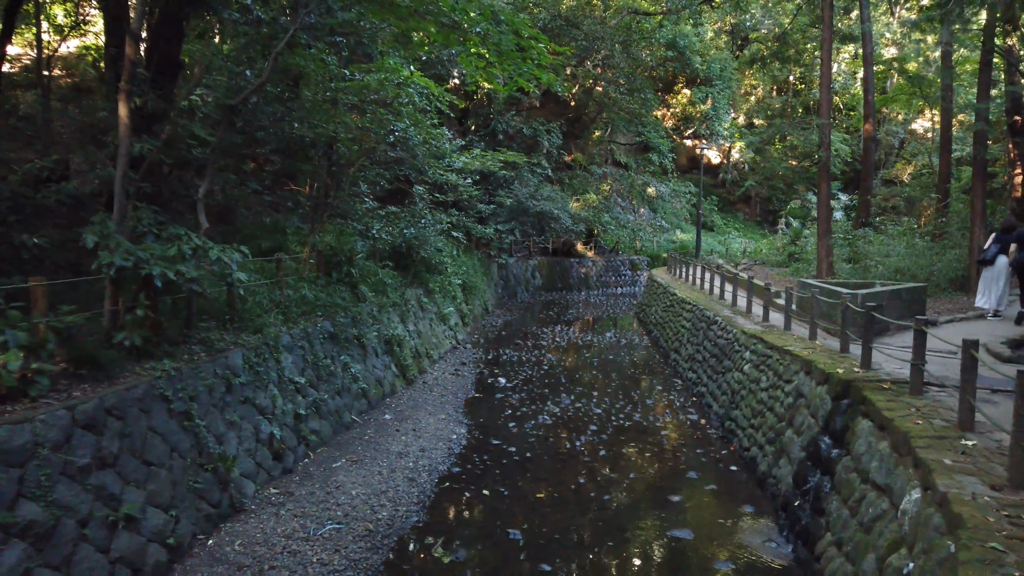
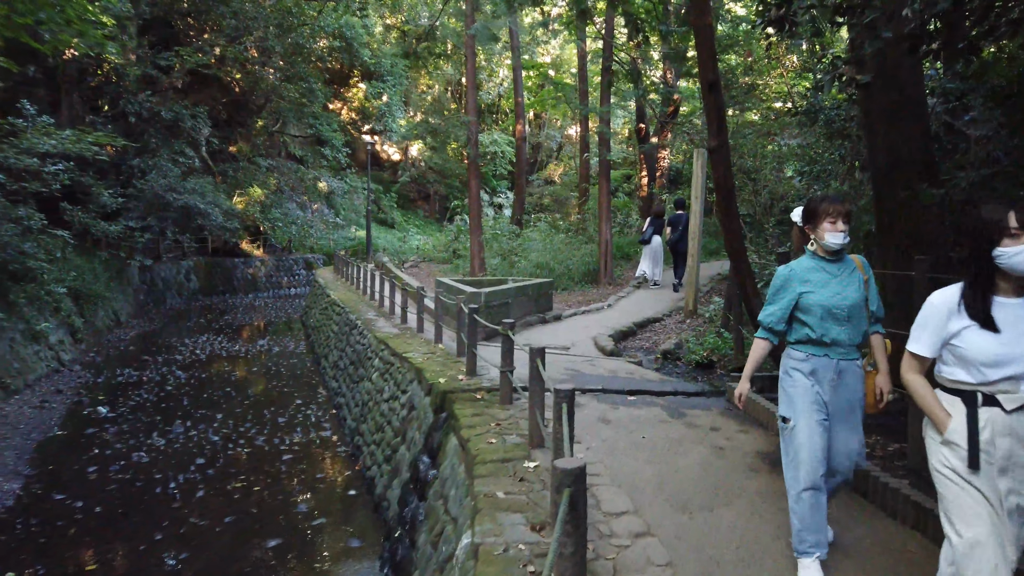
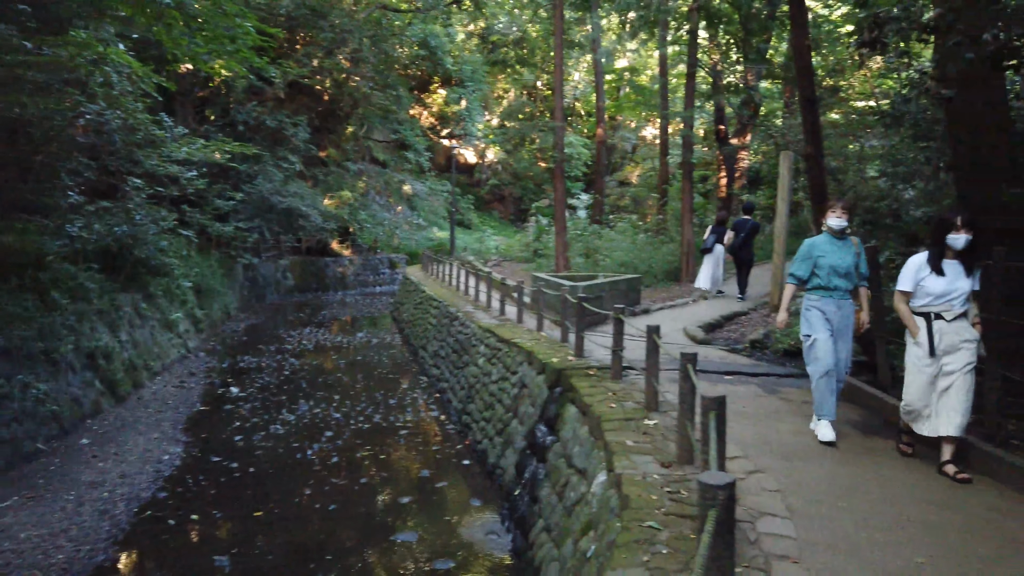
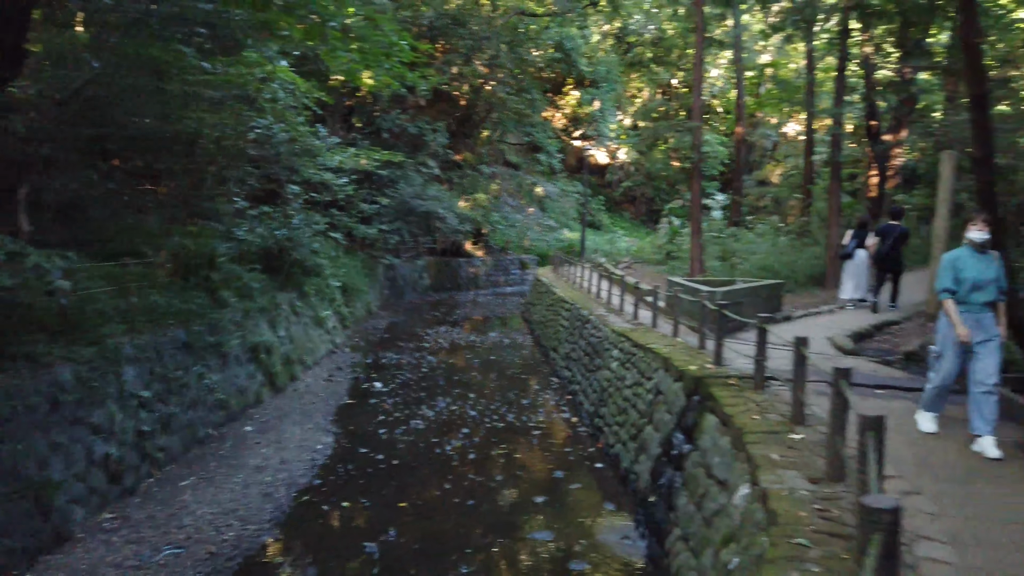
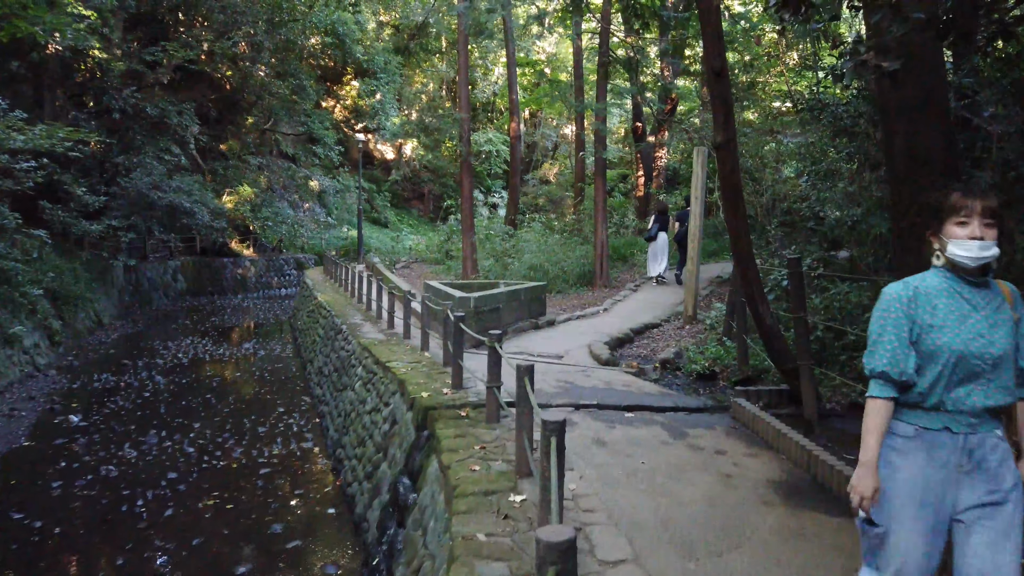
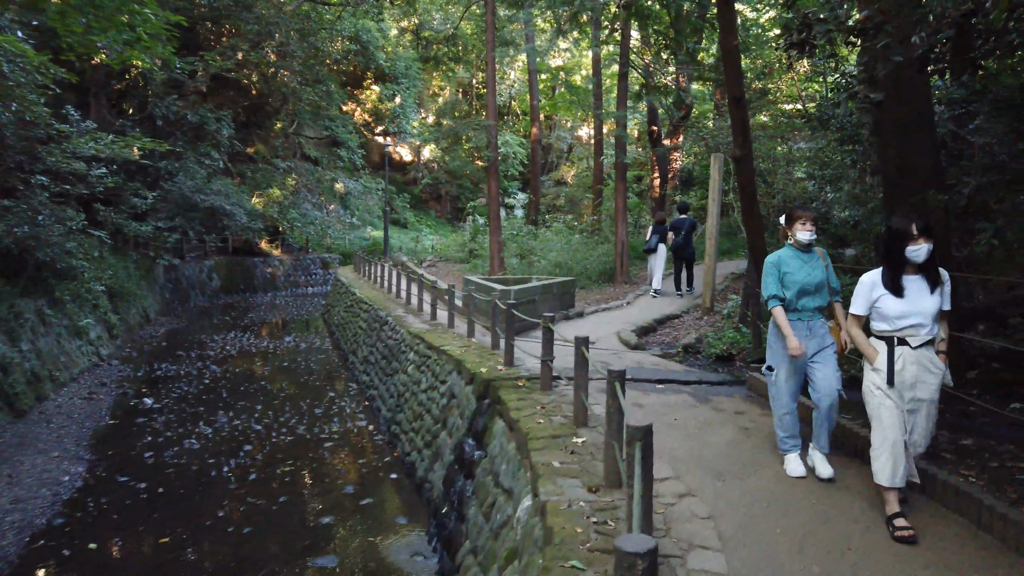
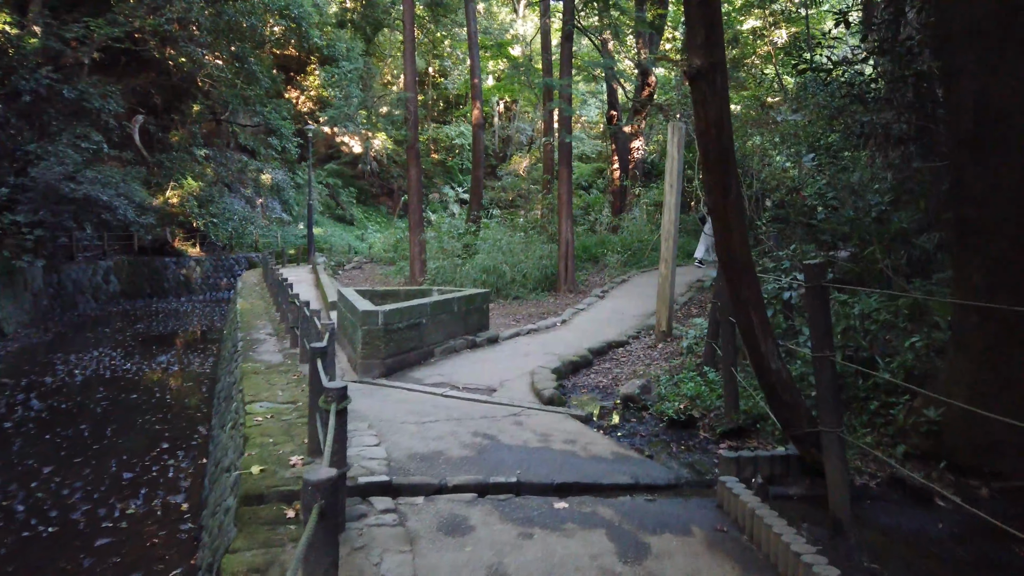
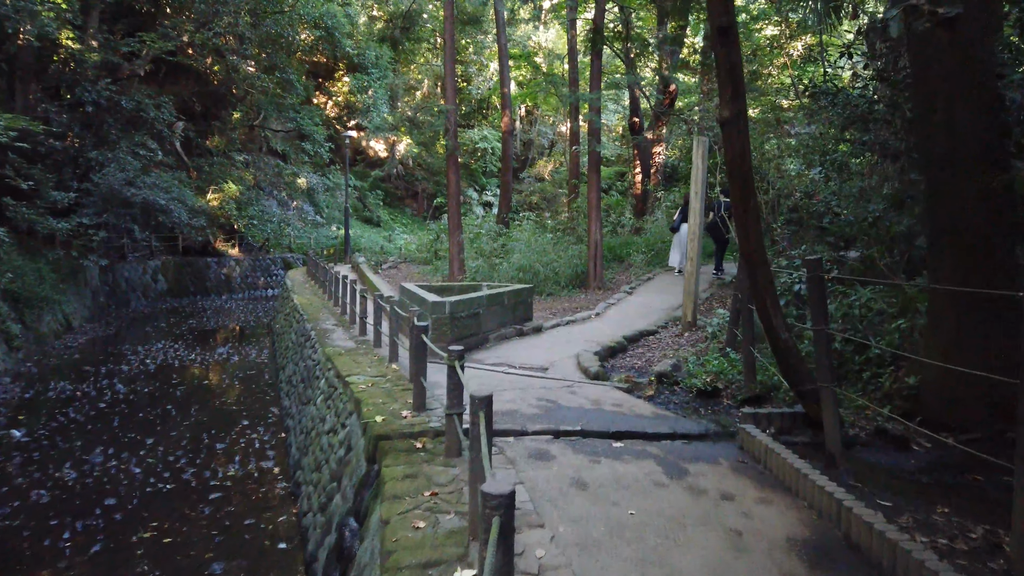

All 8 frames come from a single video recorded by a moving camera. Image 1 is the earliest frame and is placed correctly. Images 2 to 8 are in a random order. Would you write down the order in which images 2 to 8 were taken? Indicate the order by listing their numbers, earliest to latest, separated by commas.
4, 3, 6, 2, 5, 8, 7
